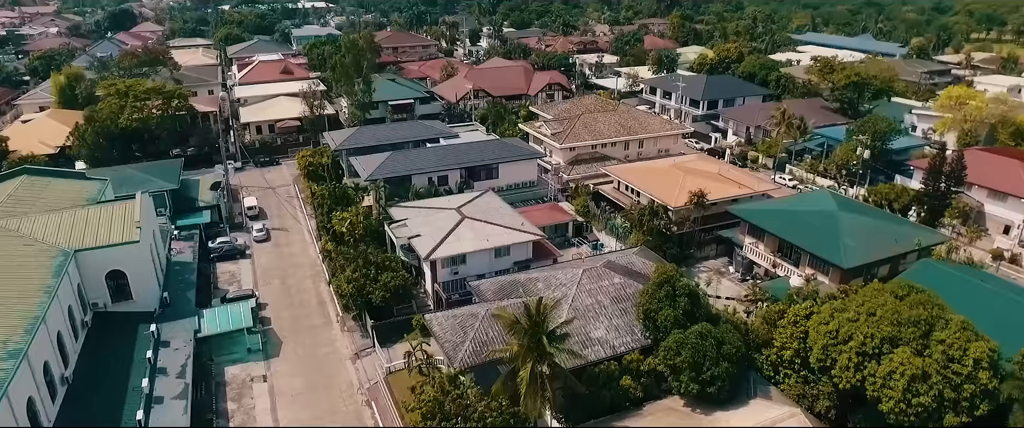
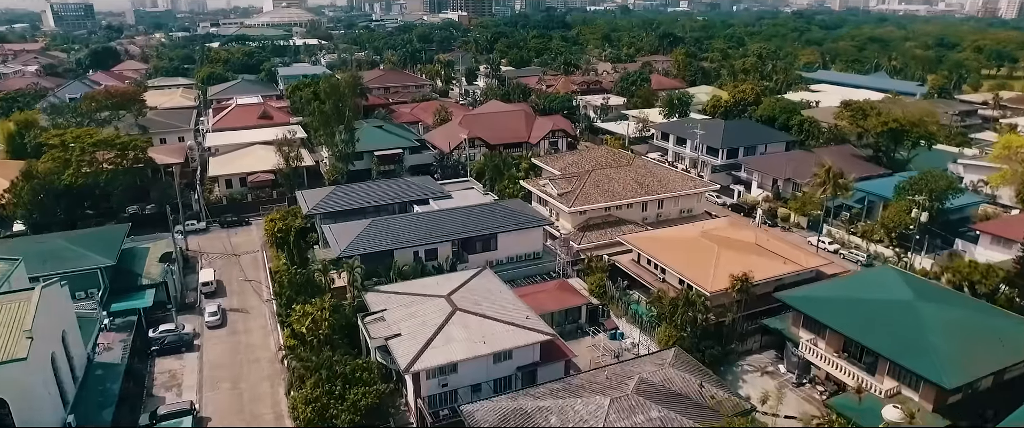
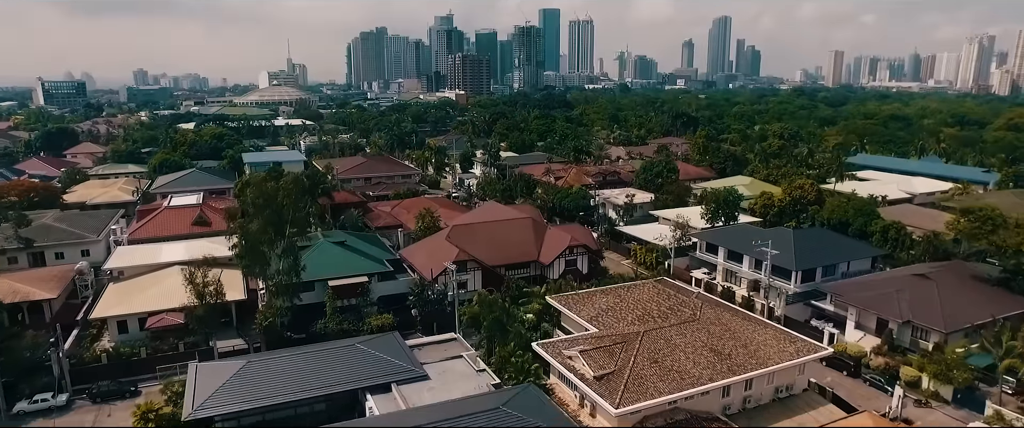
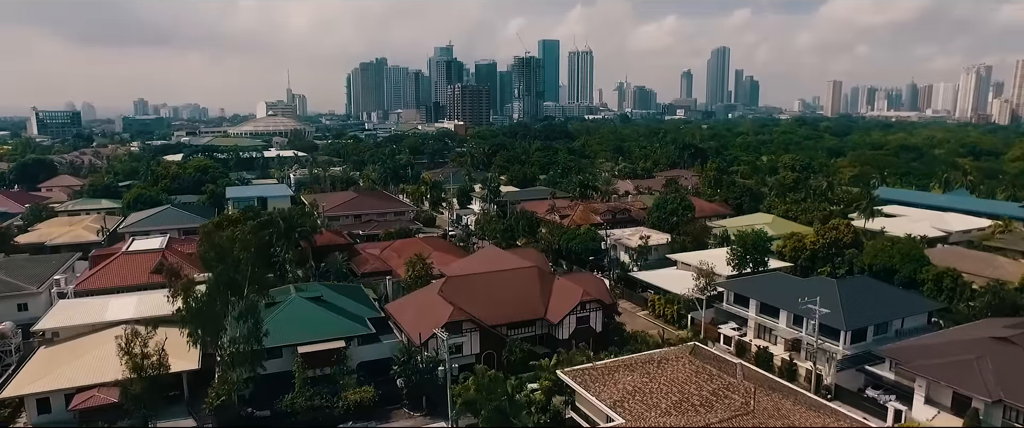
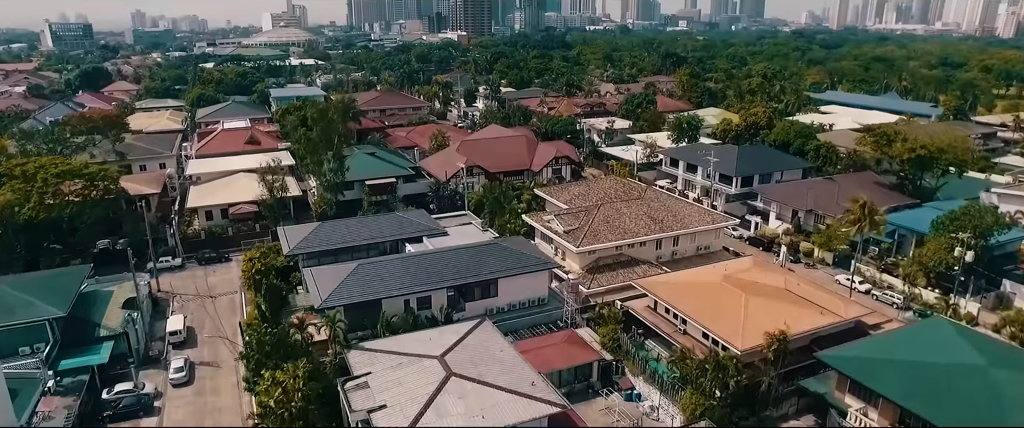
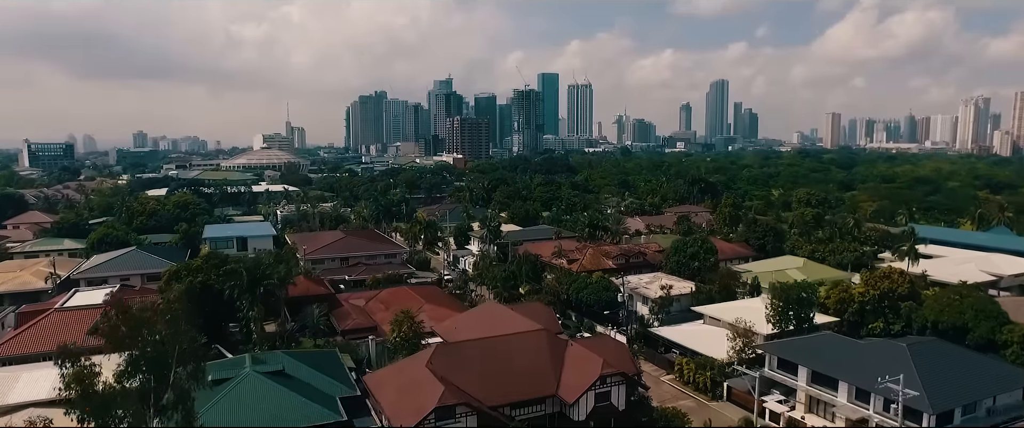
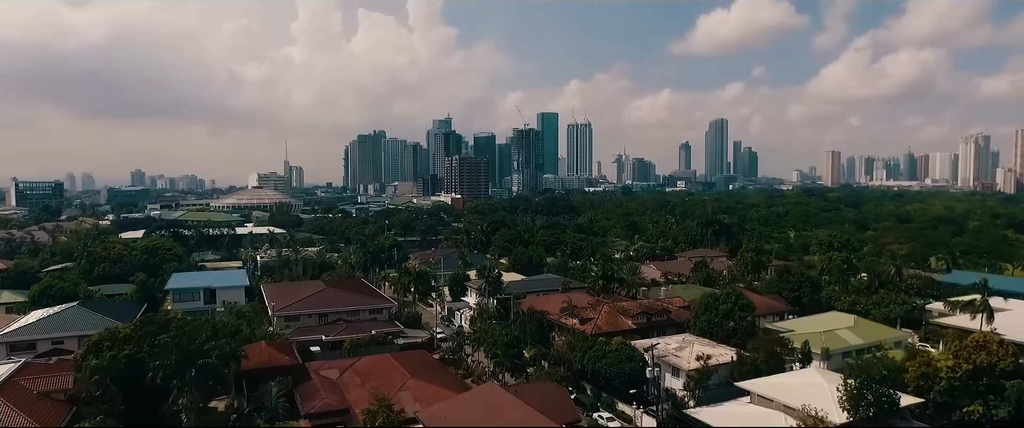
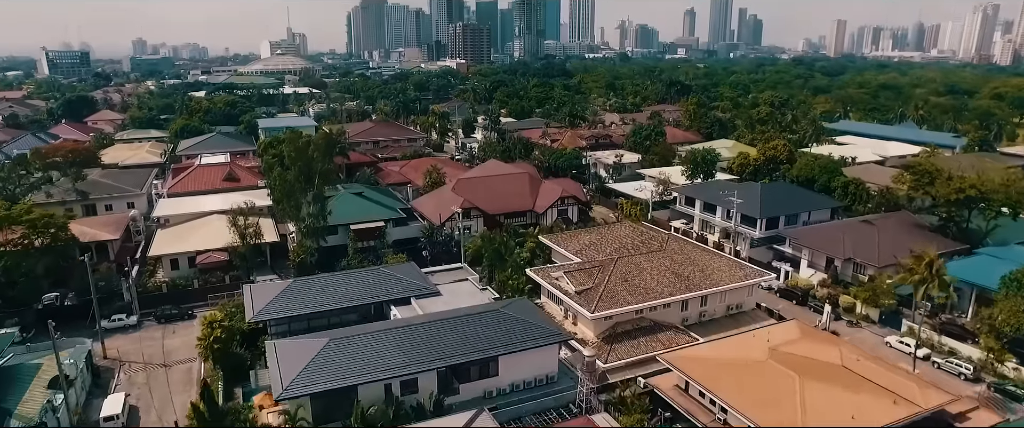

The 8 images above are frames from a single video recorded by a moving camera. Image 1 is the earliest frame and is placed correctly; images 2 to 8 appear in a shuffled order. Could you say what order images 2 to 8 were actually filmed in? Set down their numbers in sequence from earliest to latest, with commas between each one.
2, 5, 8, 3, 4, 6, 7
